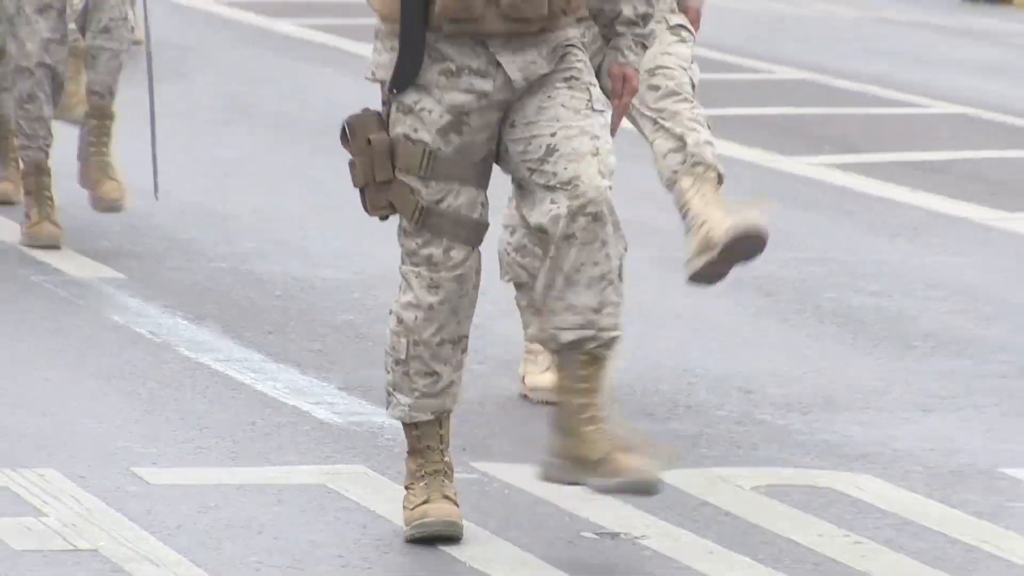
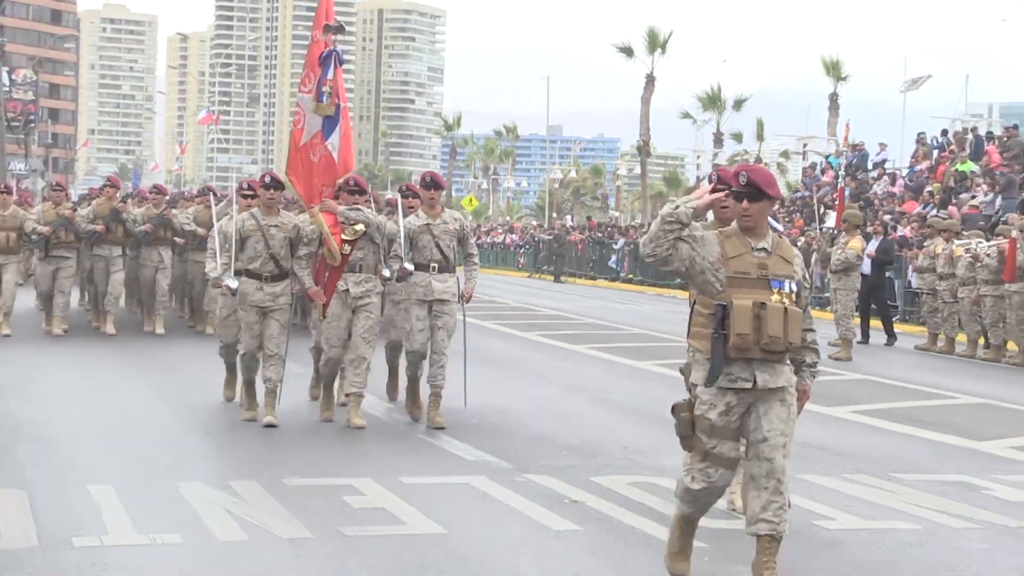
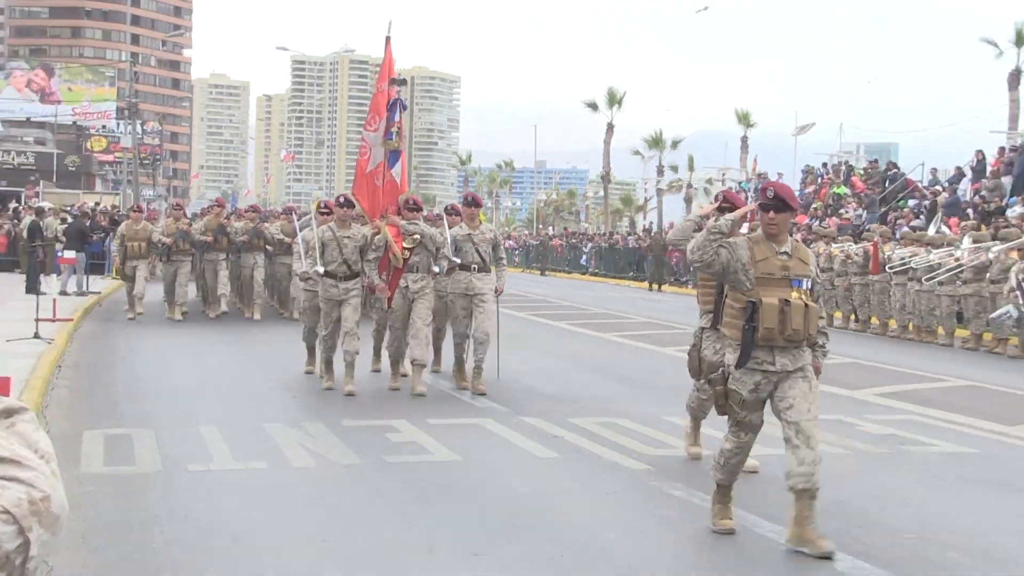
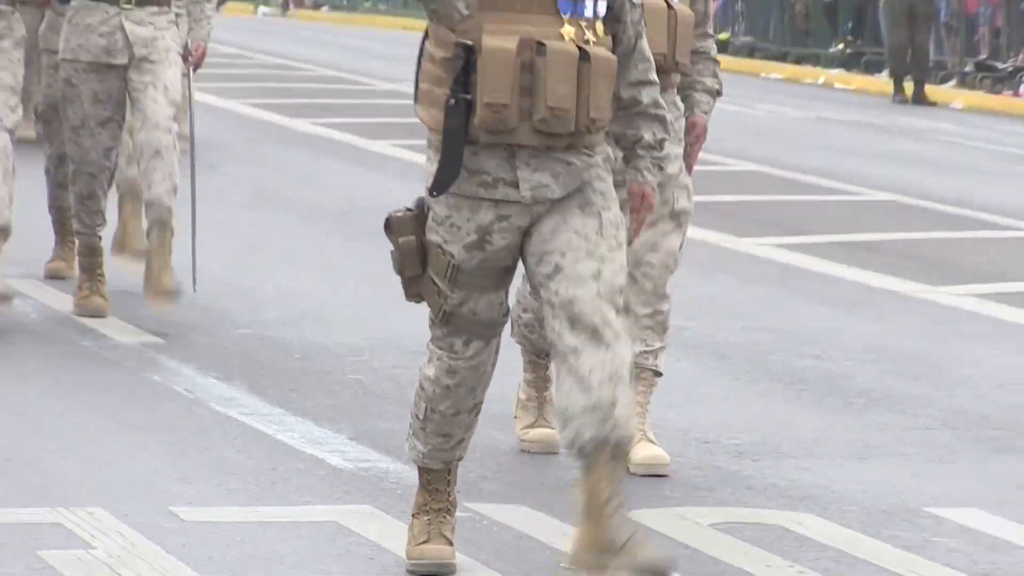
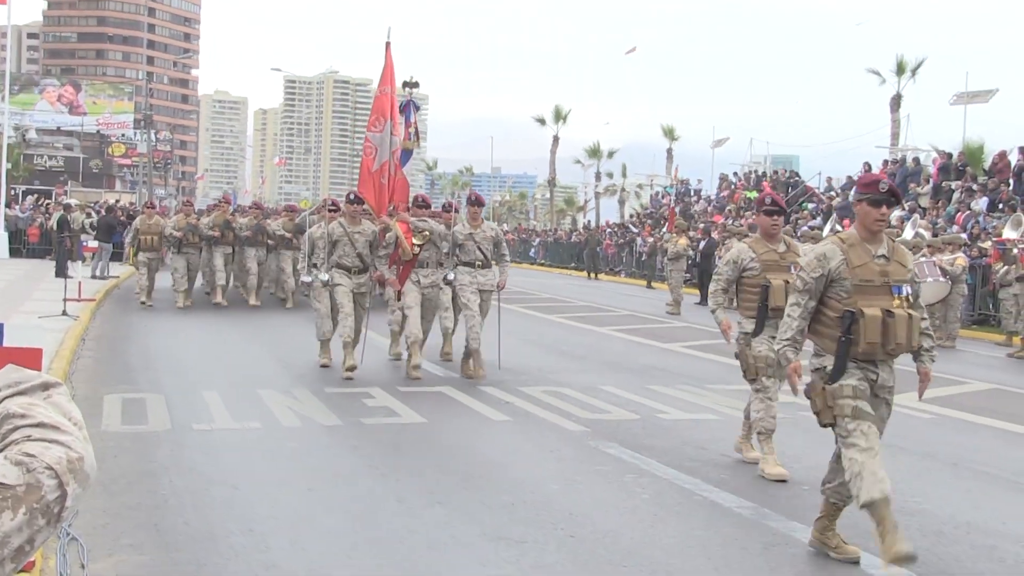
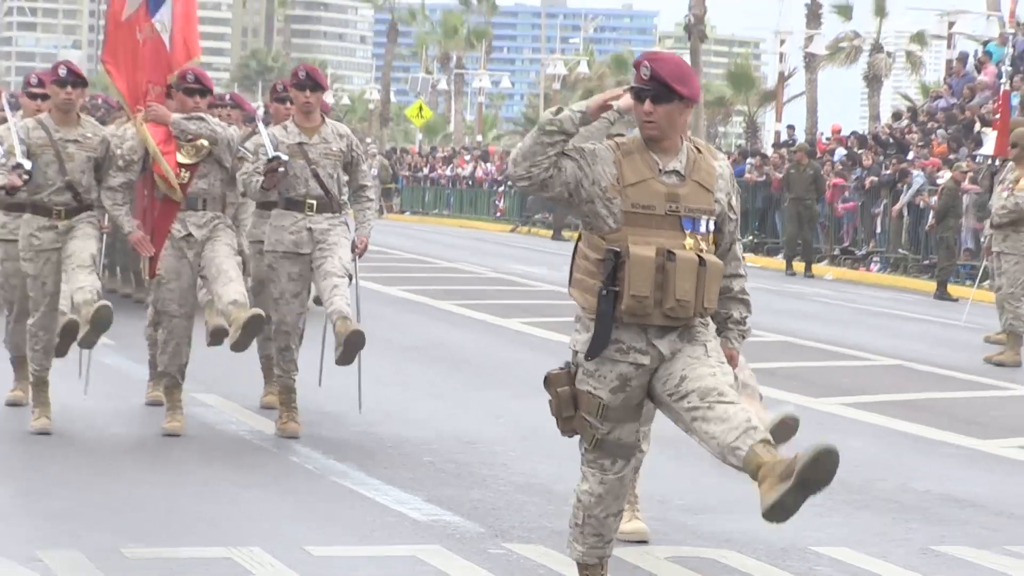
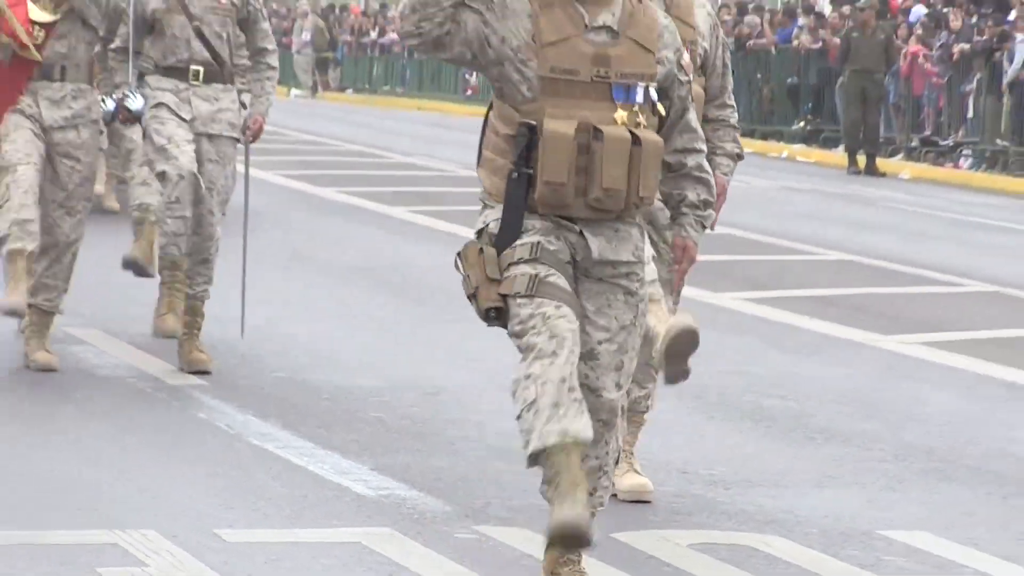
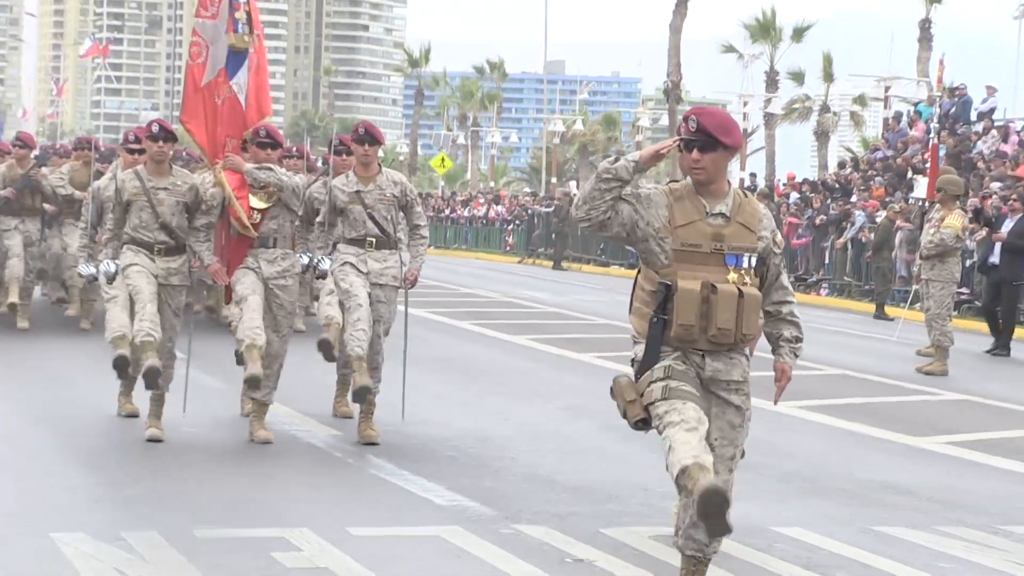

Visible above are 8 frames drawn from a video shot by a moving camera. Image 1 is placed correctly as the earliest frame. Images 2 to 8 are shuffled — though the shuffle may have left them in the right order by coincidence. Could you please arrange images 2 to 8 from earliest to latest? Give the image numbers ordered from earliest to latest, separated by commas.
4, 7, 6, 8, 2, 3, 5
